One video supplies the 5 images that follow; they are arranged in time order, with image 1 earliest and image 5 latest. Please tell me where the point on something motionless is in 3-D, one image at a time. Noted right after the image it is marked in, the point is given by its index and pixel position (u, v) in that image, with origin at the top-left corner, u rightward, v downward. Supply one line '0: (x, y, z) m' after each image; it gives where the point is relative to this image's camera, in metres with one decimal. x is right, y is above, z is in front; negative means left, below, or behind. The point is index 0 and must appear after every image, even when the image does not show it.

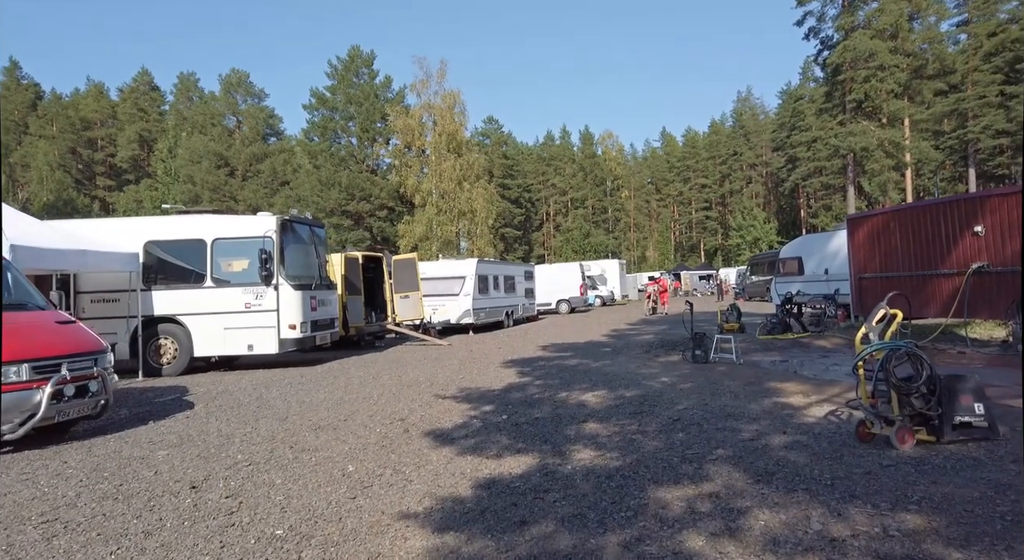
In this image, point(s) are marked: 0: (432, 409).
0: (-1.0, -1.7, +7.2) m
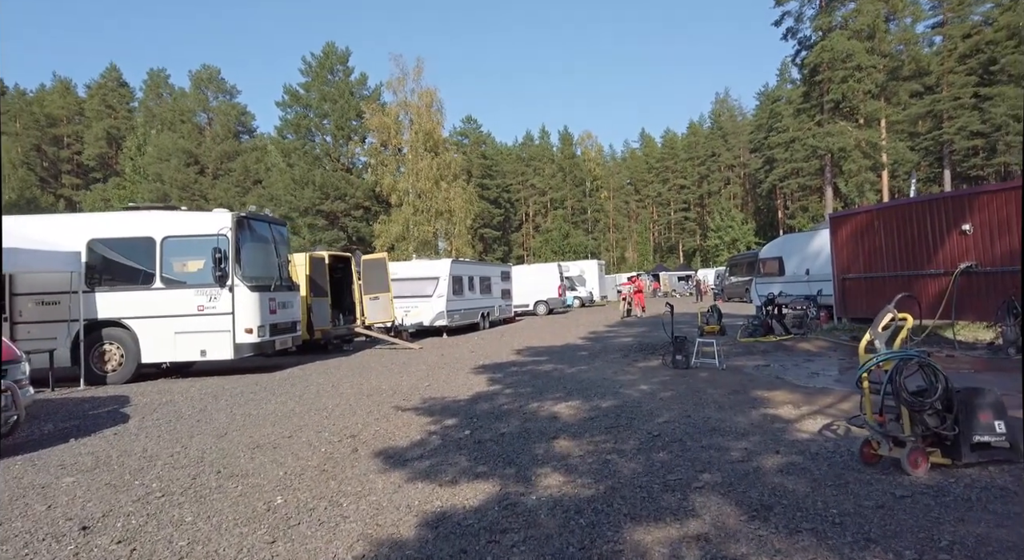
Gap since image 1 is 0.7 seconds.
0: (-1.4, -1.7, +6.5) m
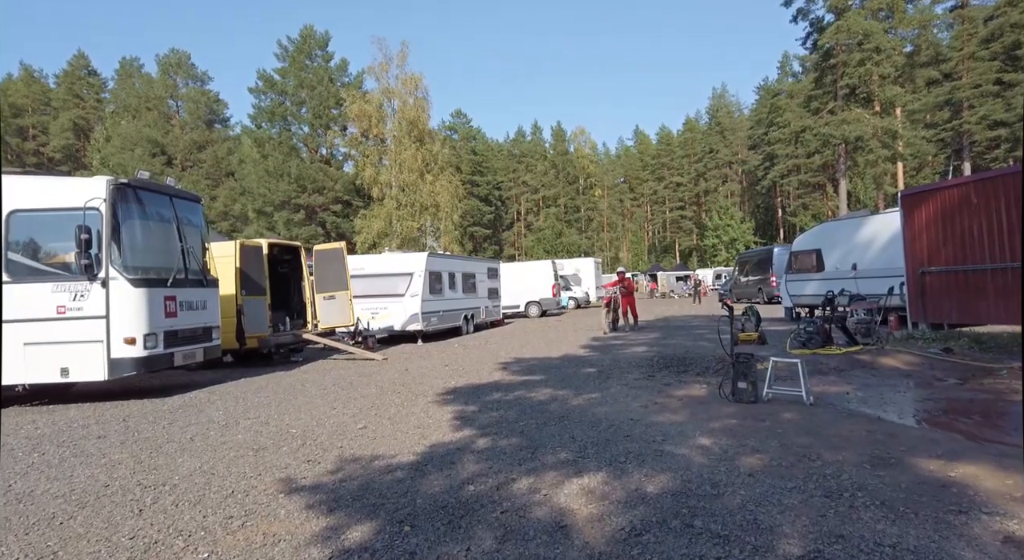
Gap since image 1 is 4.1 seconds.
0: (-1.6, -1.5, +3.4) m
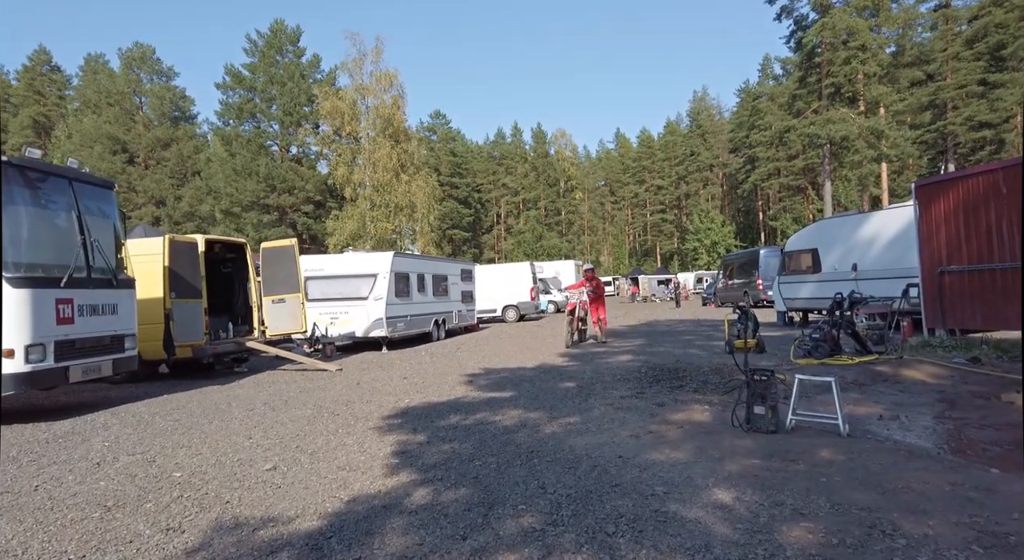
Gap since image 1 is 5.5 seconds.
0: (-1.9, -1.5, +1.9) m
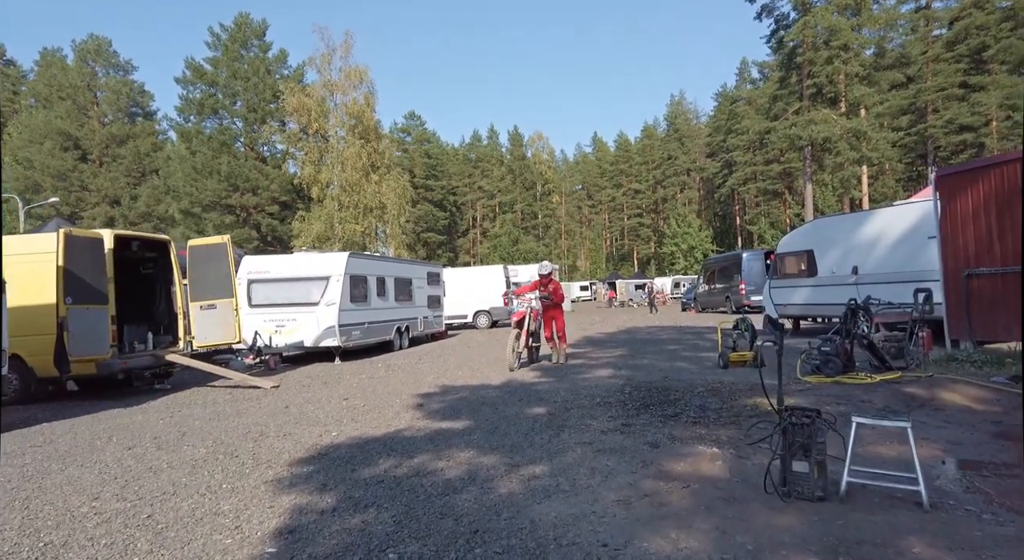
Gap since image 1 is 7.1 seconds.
0: (-2.2, -1.4, +0.3) m
